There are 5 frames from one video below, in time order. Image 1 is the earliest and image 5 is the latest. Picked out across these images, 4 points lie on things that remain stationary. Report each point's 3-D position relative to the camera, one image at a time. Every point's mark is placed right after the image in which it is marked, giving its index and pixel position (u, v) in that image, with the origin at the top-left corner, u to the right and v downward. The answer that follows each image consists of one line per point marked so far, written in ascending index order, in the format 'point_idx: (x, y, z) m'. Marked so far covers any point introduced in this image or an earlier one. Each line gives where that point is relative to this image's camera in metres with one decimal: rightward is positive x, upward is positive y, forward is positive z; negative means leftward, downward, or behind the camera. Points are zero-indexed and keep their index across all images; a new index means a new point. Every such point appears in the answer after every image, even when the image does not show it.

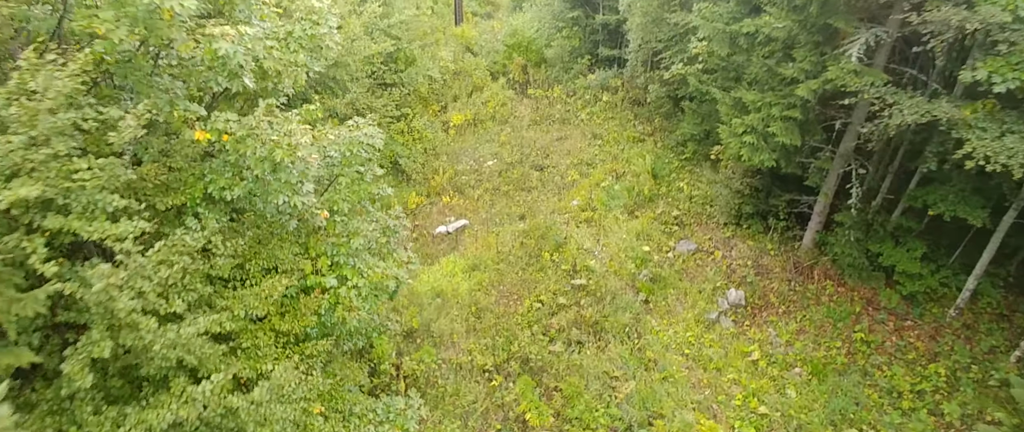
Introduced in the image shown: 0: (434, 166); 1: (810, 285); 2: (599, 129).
0: (-1.7, +1.1, +14.3) m
1: (+4.0, -1.0, +9.0) m
2: (+2.1, +2.1, +15.9) m
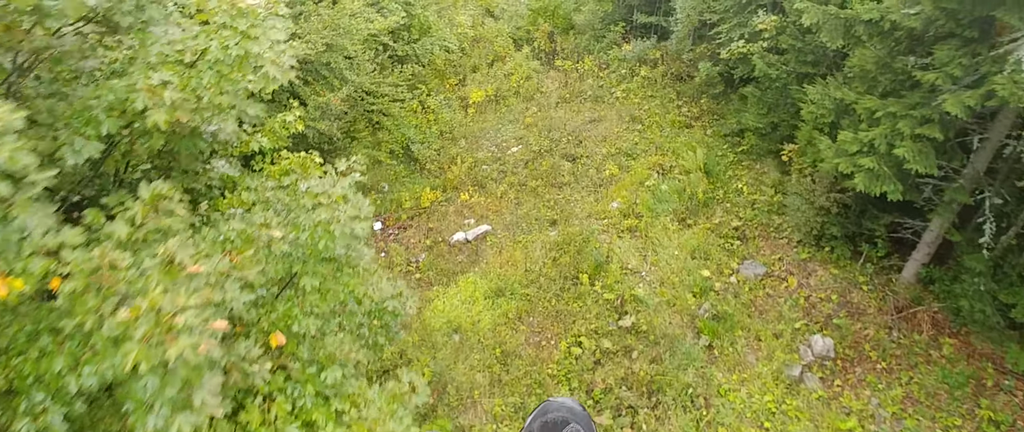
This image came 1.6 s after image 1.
0: (-1.2, +1.2, +12.6) m
1: (+4.4, -1.3, +7.3) m
2: (+2.6, +2.2, +14.0) m
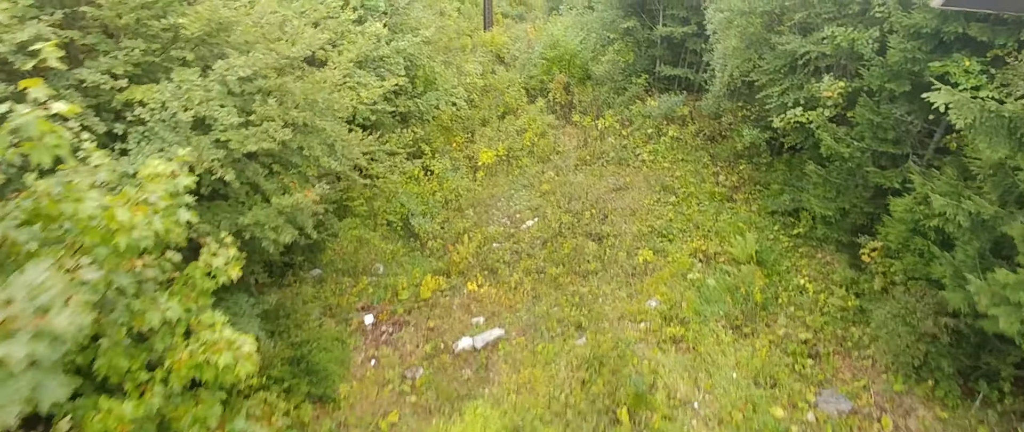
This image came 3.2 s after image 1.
0: (-0.9, -0.2, +11.0) m
1: (+4.6, -2.5, +5.5) m
2: (+2.9, +0.7, +12.4) m
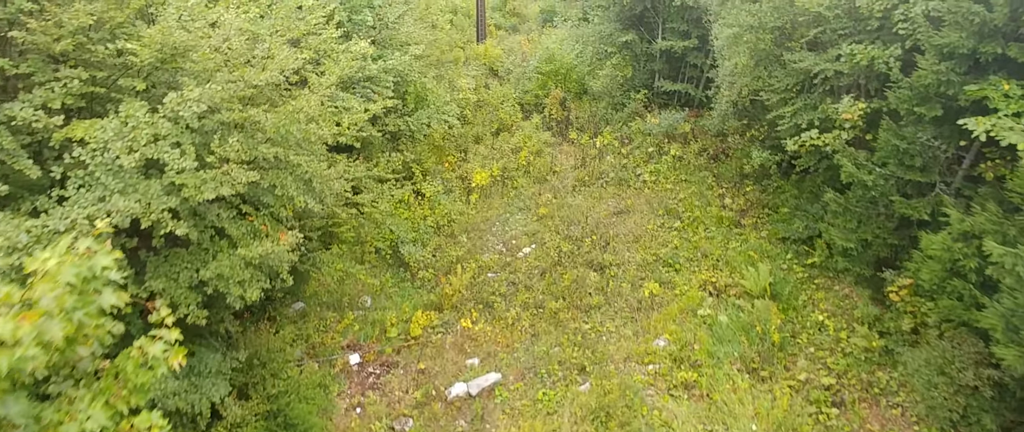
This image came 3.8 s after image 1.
0: (-1.0, -0.6, +10.3) m
1: (+4.6, -2.8, +4.8) m
2: (+2.8, +0.3, +11.8) m
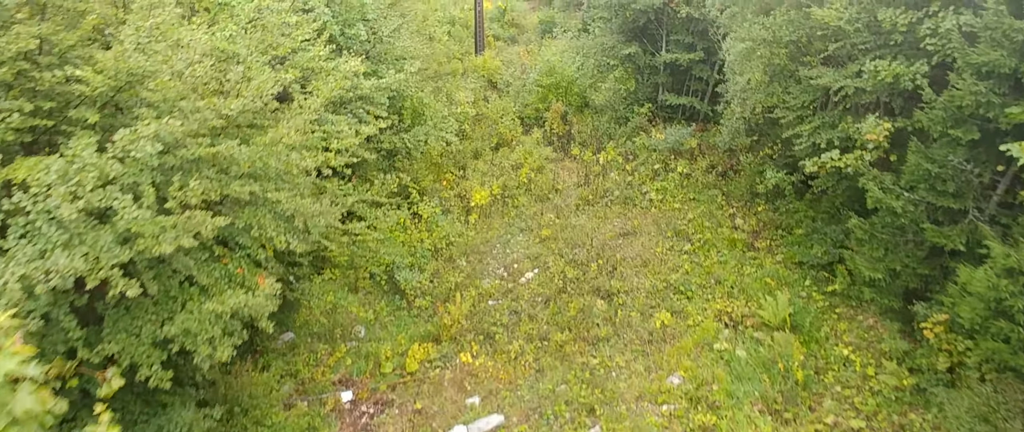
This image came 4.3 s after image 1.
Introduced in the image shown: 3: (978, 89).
0: (-0.9, -1.0, +9.8) m
1: (+4.6, -3.1, +4.3) m
2: (+2.8, -0.1, +11.3) m
3: (+4.4, +1.2, +6.4) m
